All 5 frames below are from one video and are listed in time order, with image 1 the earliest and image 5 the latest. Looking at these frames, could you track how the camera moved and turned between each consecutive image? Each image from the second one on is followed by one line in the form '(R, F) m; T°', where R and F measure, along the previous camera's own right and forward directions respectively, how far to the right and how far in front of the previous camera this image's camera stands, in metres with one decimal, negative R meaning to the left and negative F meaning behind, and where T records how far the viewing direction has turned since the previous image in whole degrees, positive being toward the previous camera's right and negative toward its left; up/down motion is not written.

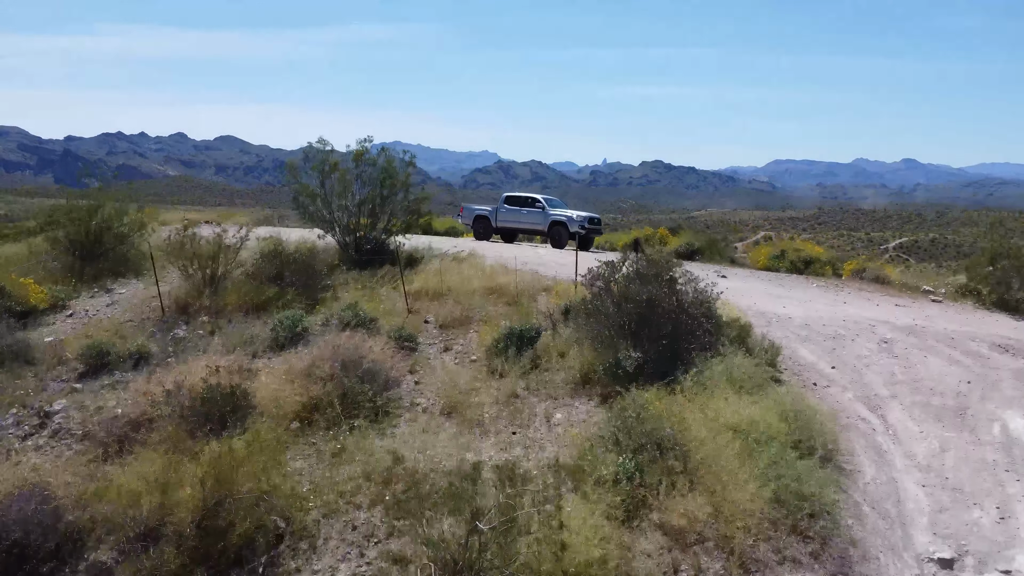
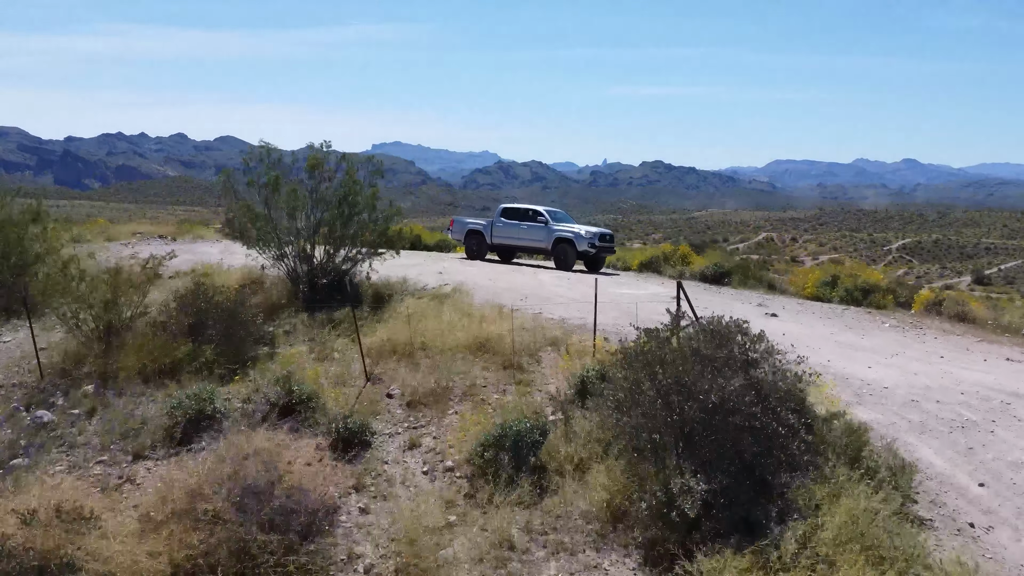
(0.0, +1.6) m; 0°
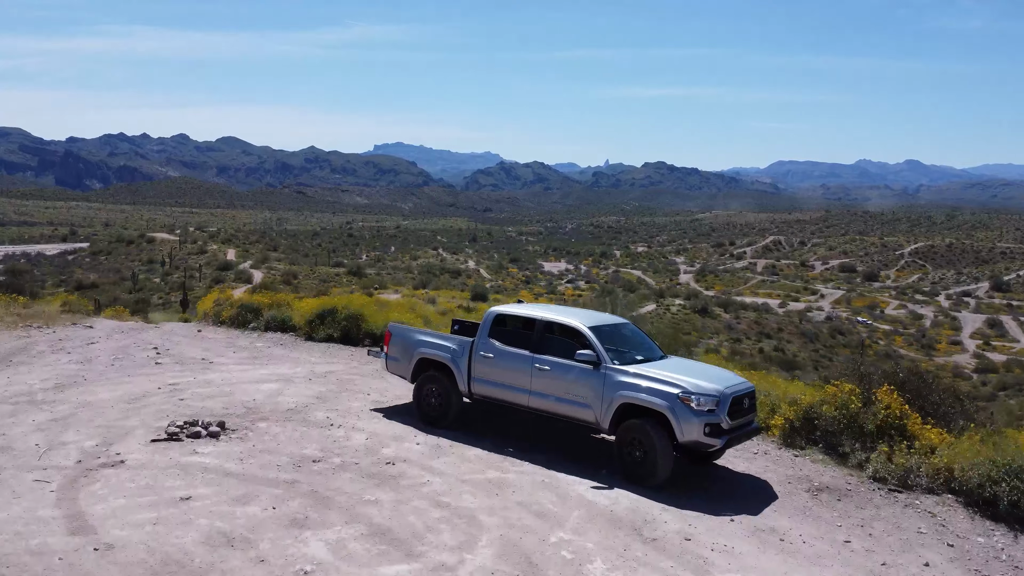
(0.0, +5.6) m; 0°
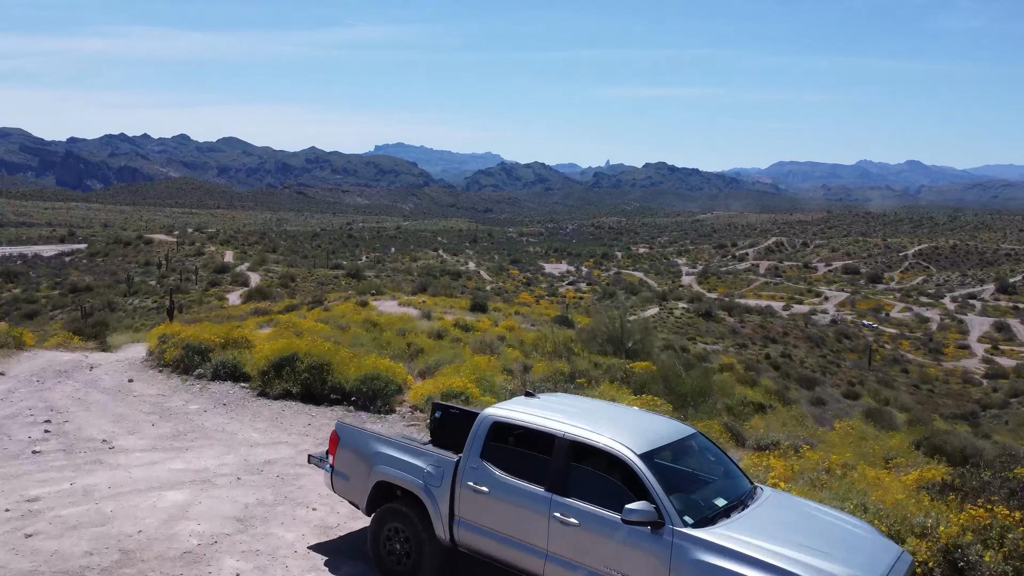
(0.0, +1.6) m; 0°
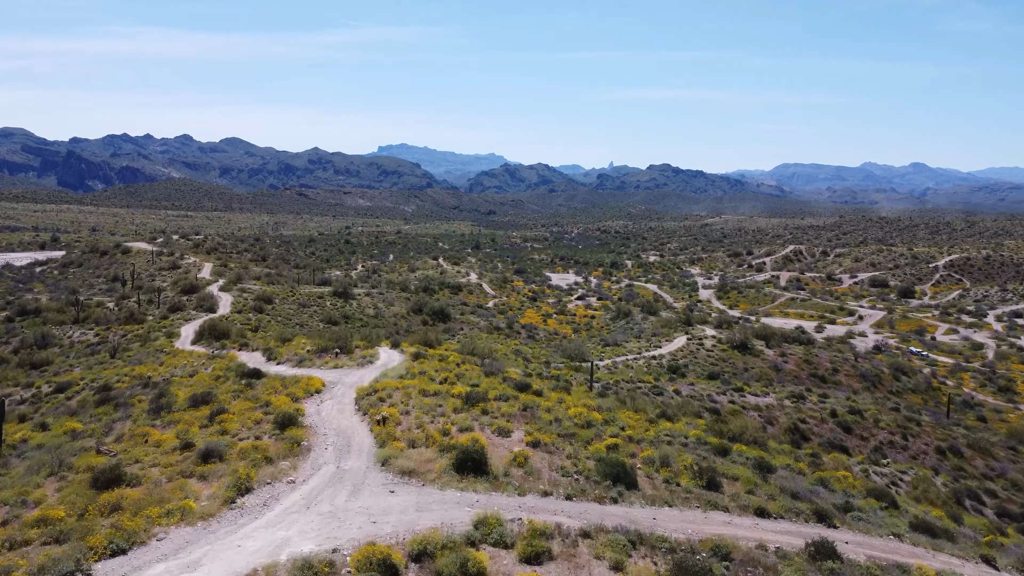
(-0.5, +12.9) m; 0°
